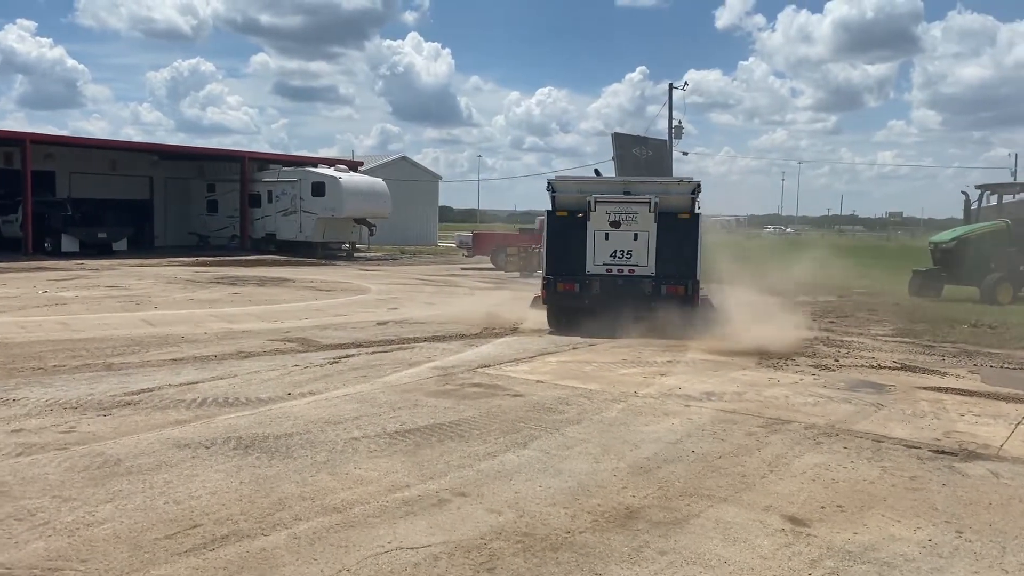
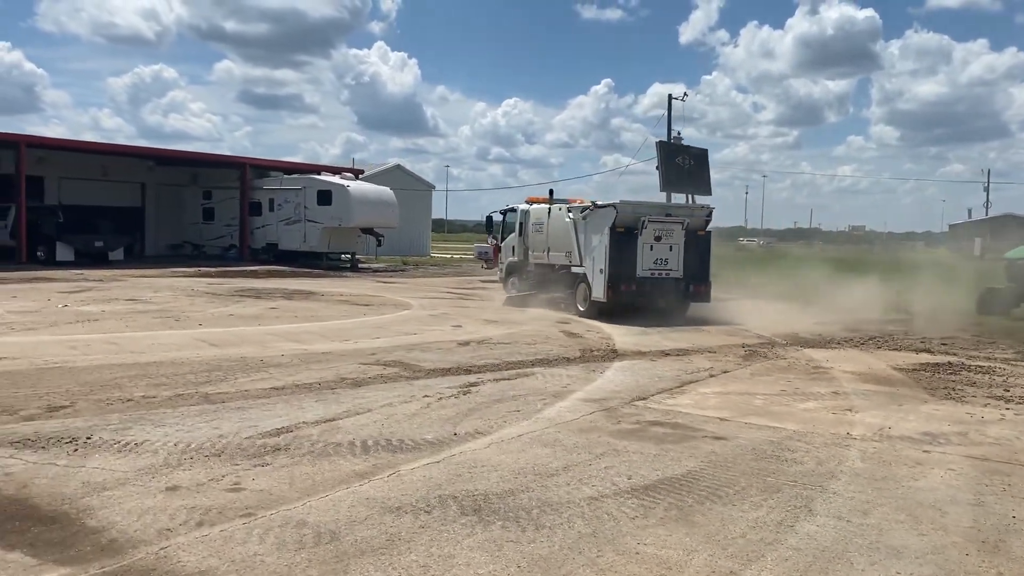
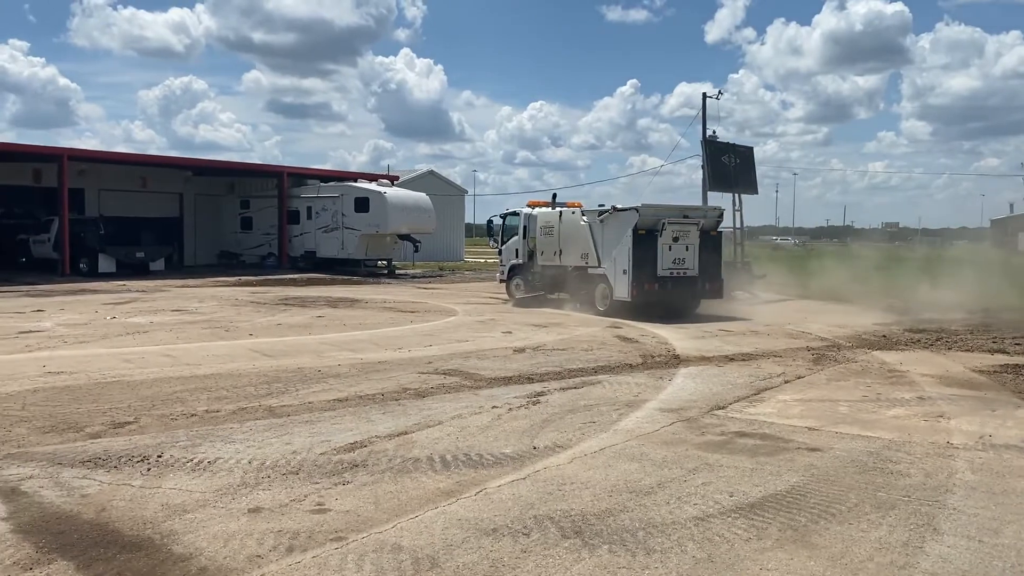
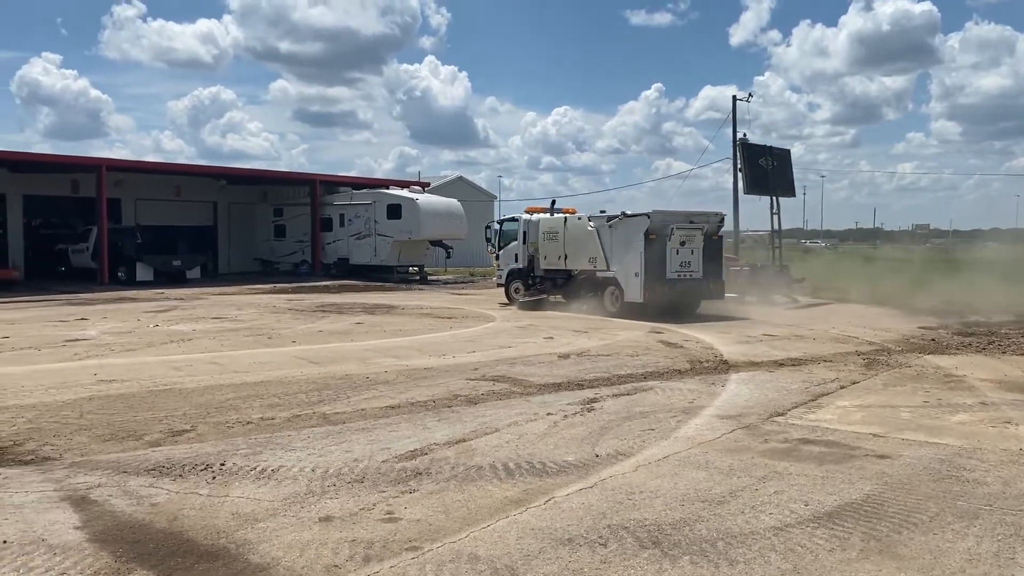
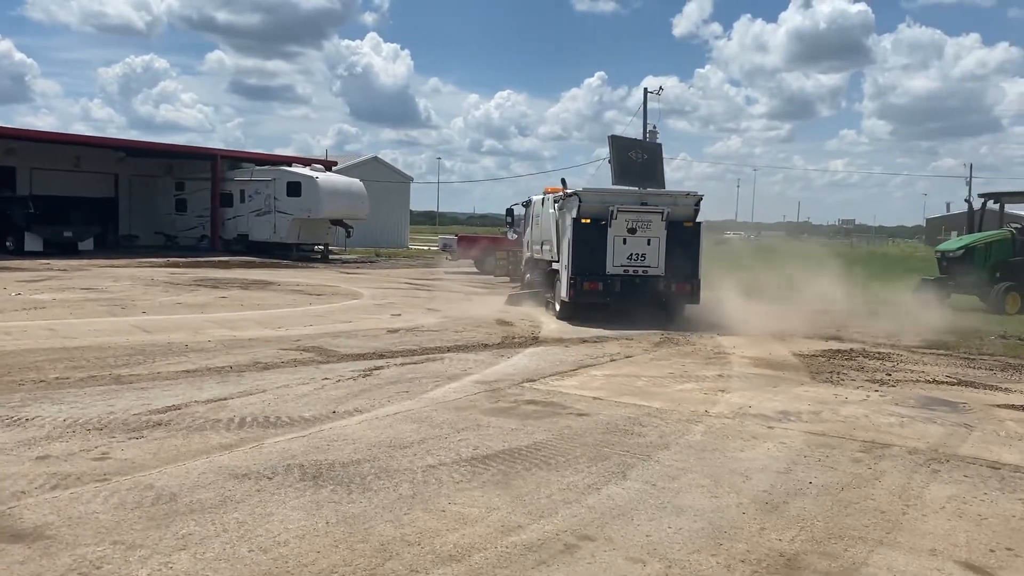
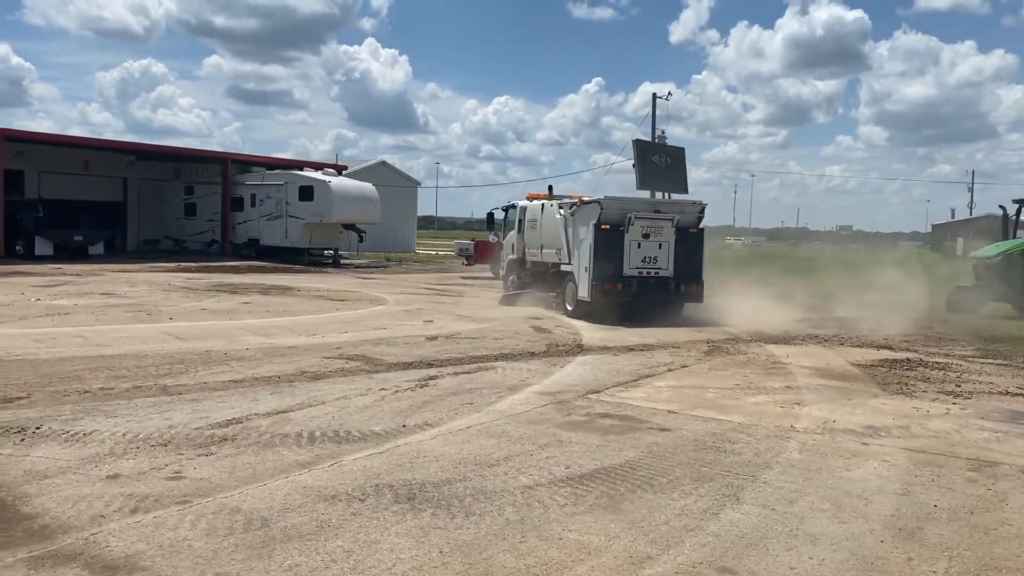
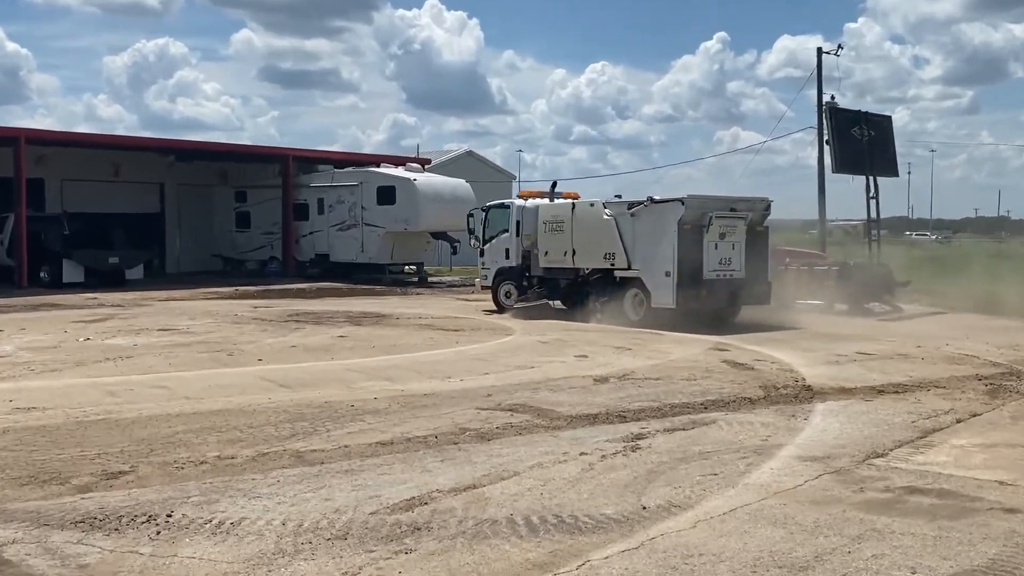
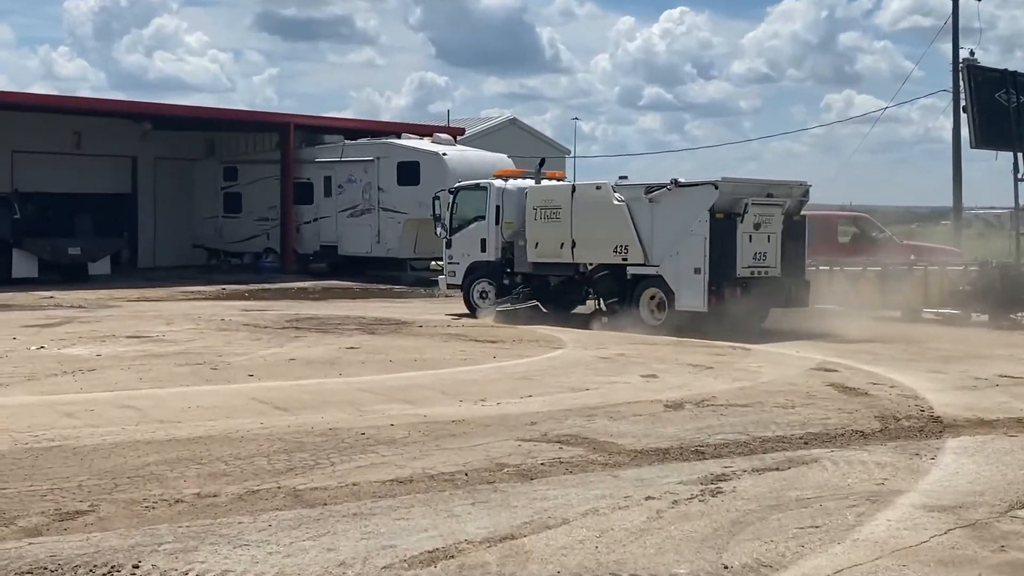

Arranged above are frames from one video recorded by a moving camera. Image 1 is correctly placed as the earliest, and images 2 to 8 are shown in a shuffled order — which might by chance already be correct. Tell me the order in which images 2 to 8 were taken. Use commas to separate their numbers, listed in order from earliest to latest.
5, 6, 2, 3, 4, 7, 8
